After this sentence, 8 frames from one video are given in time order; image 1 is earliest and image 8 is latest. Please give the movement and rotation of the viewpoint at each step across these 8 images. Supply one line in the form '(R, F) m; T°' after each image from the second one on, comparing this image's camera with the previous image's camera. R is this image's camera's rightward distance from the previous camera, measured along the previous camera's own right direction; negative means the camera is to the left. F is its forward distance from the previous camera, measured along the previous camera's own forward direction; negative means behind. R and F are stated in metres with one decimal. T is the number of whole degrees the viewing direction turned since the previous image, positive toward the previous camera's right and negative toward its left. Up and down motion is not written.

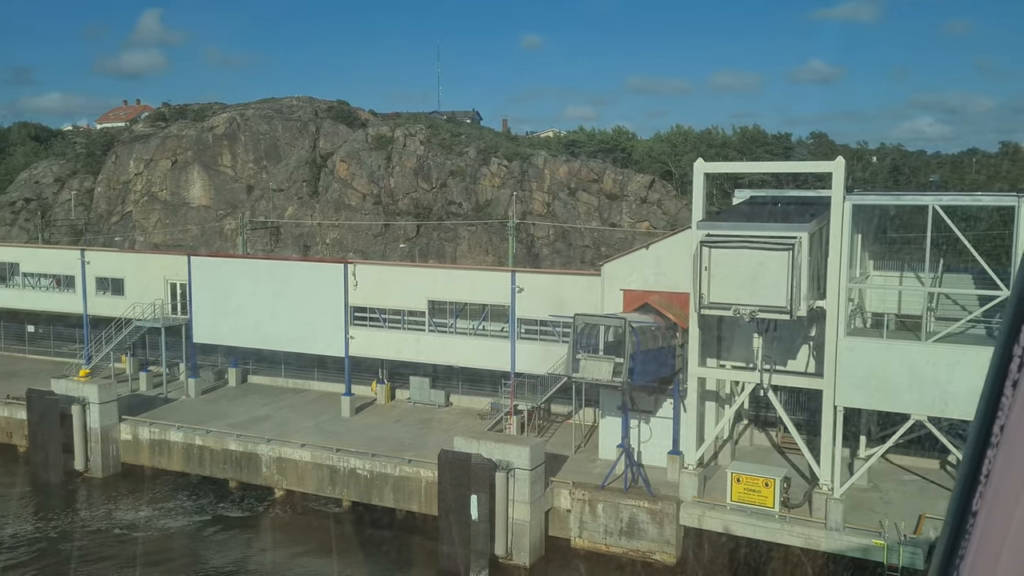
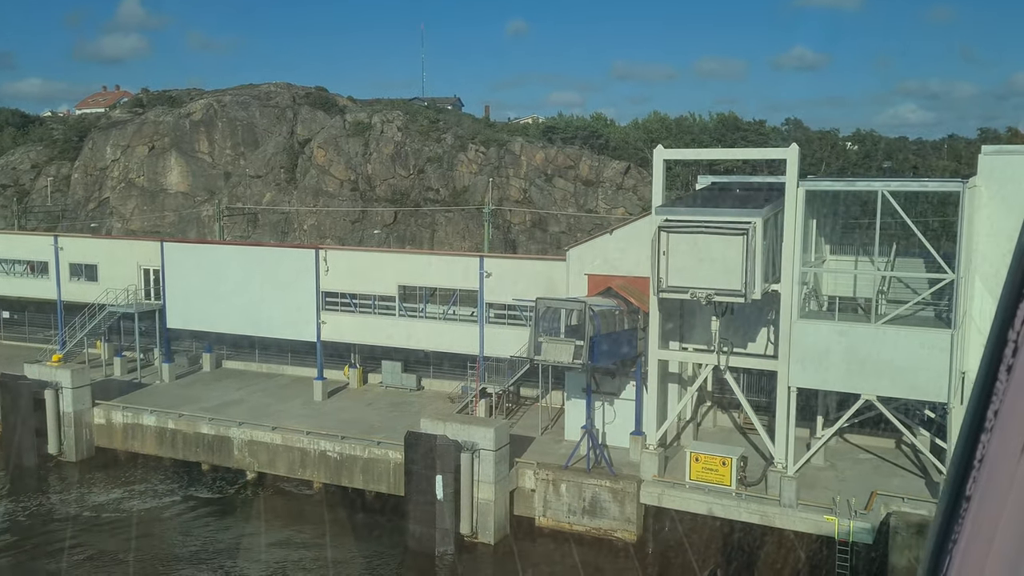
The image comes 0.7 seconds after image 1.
(+0.5, -0.4) m; +1°
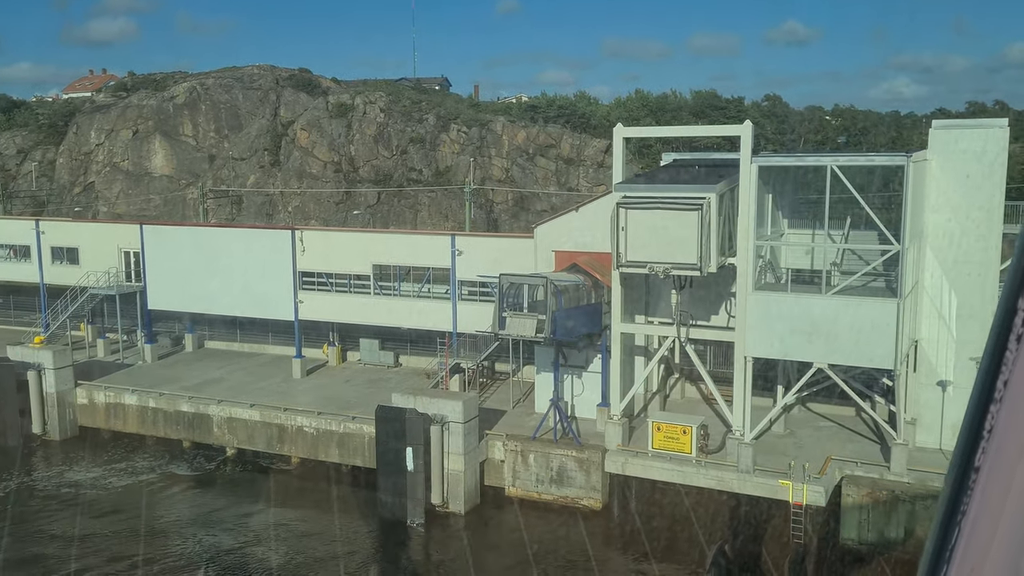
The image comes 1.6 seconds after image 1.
(+0.7, -0.5) m; 0°
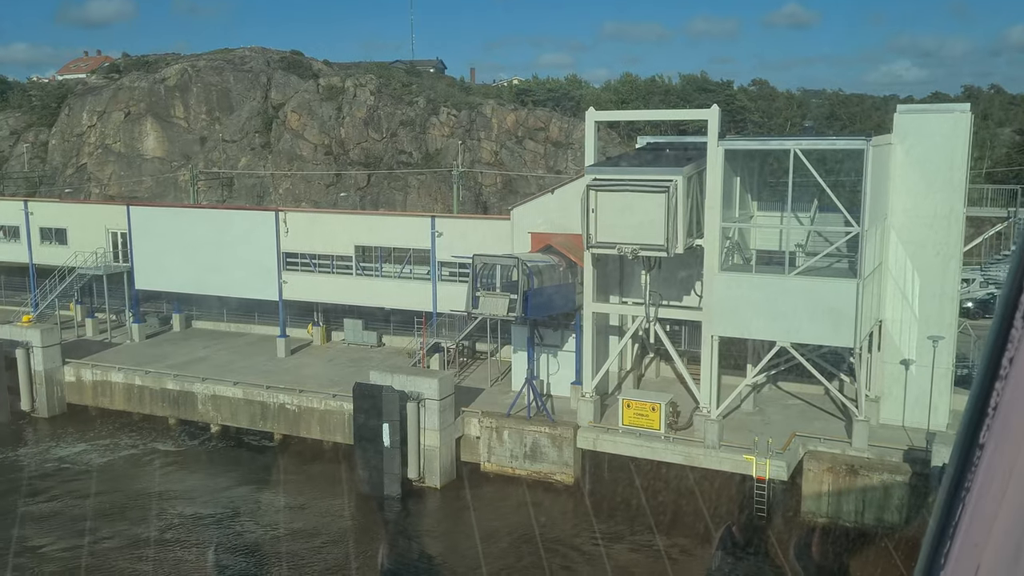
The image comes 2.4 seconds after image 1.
(+0.5, -0.5) m; 0°
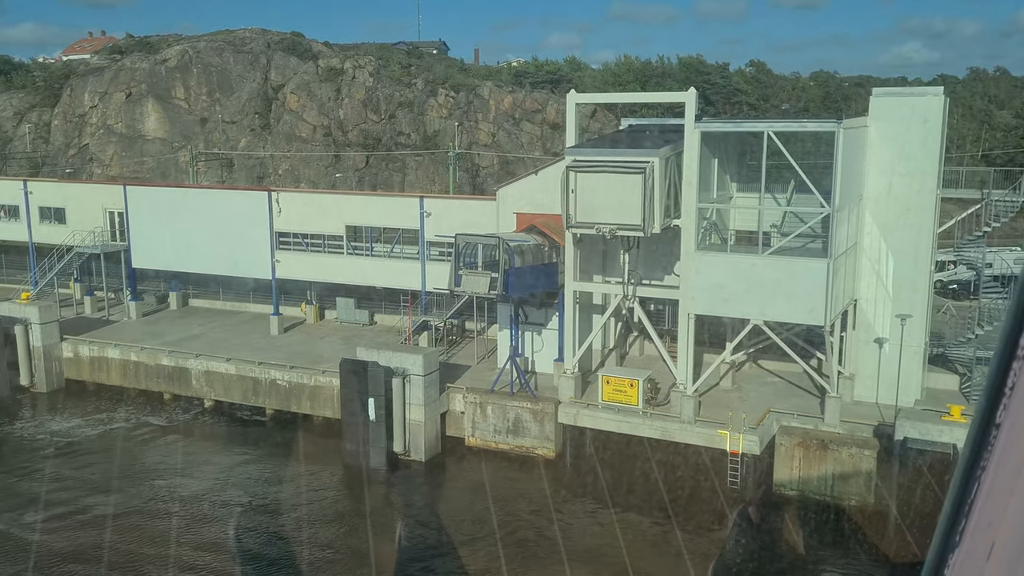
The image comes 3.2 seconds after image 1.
(+0.6, -0.5) m; 0°
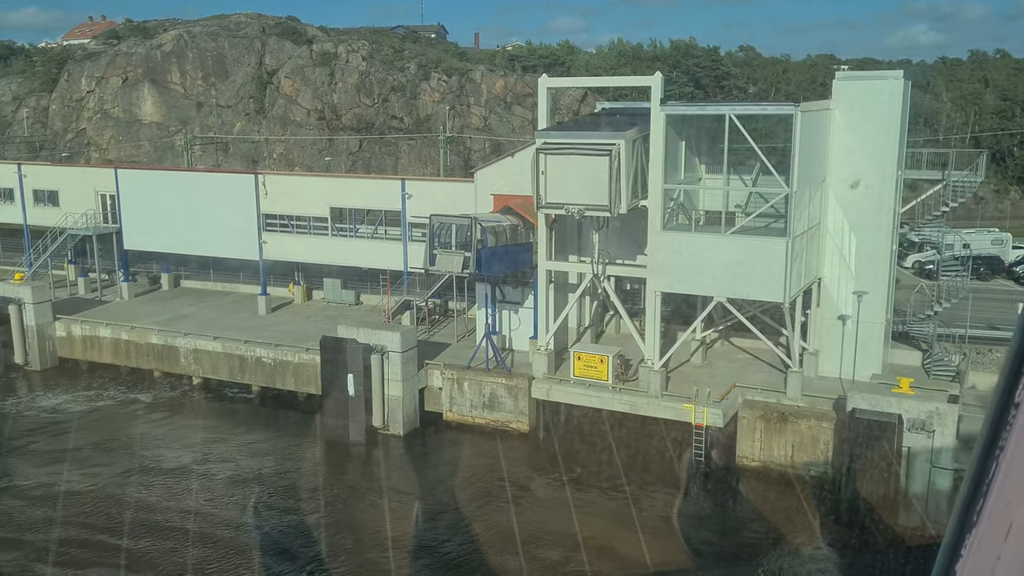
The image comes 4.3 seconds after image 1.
(+0.7, -0.6) m; 0°
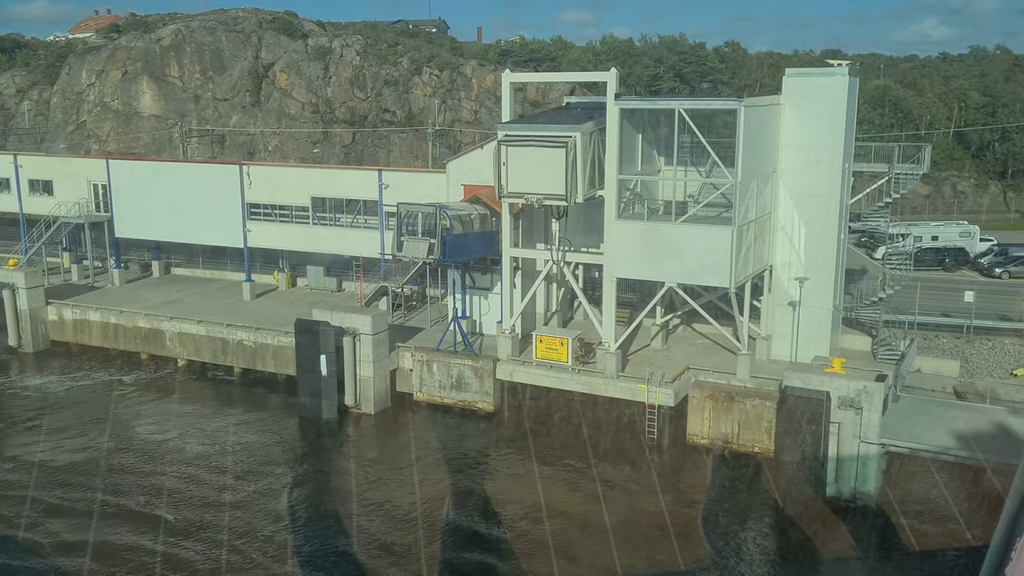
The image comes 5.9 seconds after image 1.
(+1.0, -1.0) m; 0°
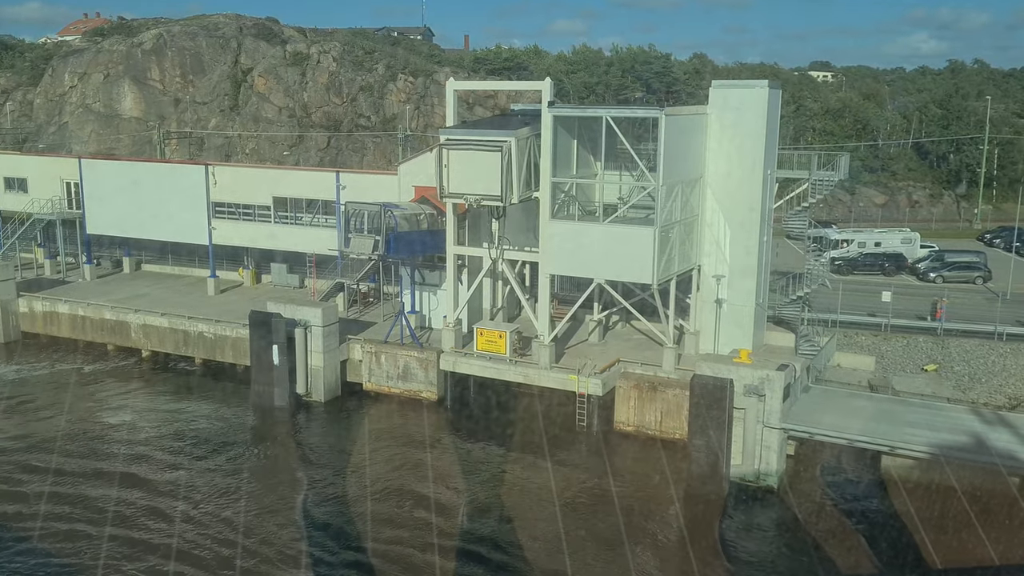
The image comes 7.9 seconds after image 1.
(+1.3, -1.3) m; +1°
